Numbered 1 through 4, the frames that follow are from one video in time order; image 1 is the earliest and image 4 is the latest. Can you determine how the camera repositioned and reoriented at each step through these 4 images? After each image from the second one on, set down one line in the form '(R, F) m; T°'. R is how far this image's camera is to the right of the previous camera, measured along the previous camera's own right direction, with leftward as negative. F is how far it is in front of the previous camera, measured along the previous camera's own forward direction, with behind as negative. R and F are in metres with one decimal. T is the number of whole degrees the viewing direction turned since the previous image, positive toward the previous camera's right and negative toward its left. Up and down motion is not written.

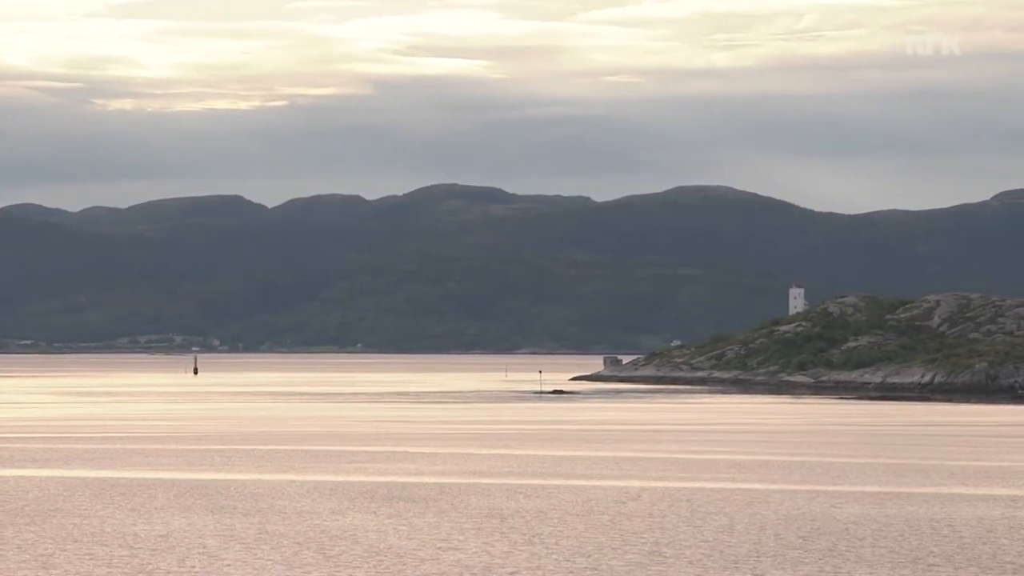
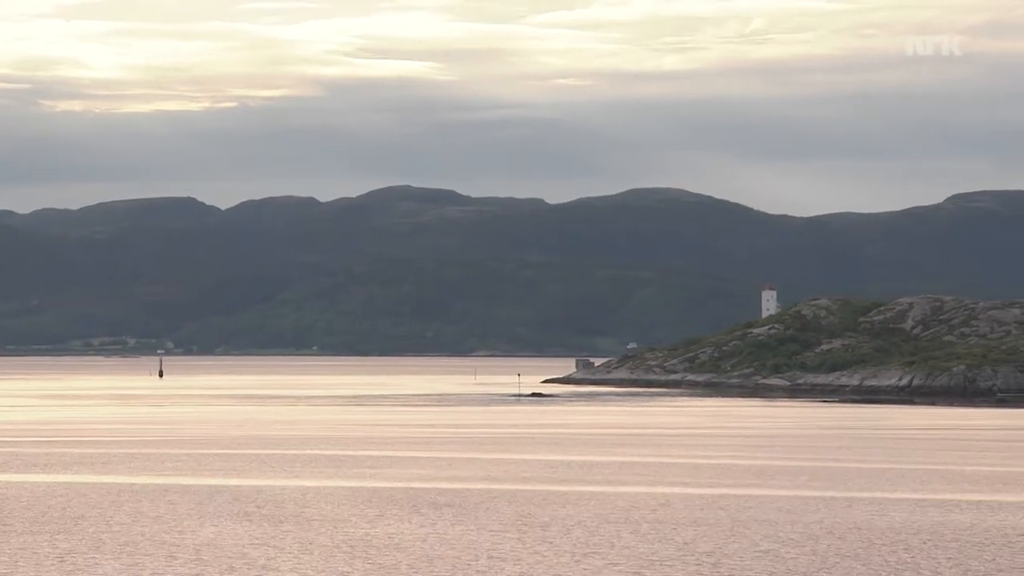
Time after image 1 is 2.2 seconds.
(-1.1, +1.2) m; +2°
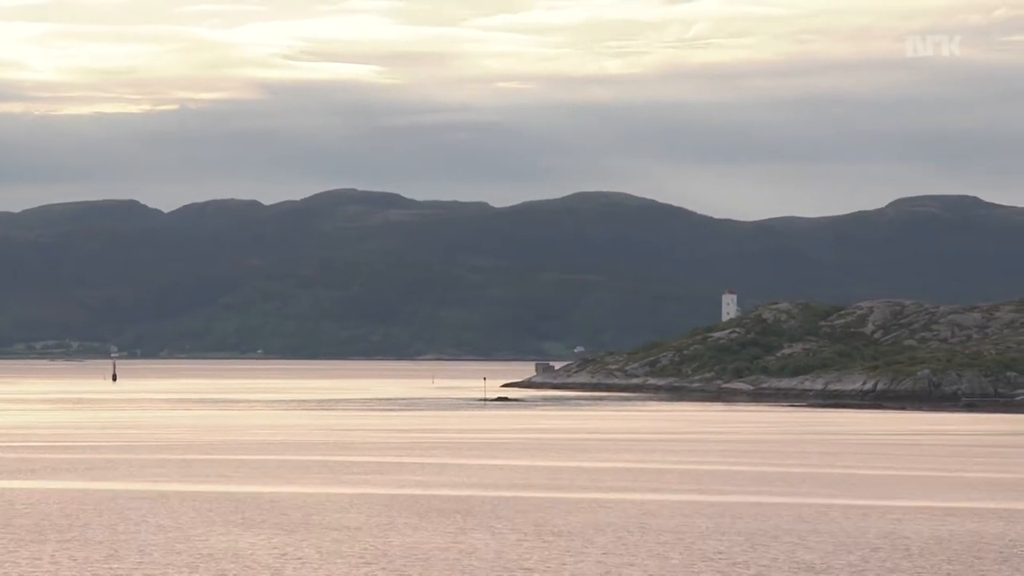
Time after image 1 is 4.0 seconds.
(-1.0, +1.1) m; +2°
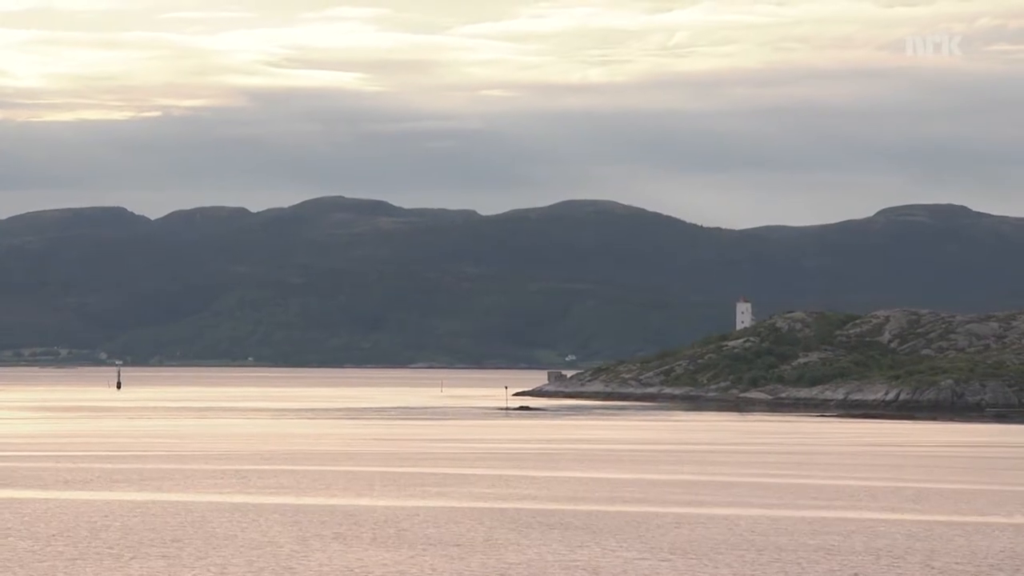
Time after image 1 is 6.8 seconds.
(-1.8, +1.2) m; 0°
